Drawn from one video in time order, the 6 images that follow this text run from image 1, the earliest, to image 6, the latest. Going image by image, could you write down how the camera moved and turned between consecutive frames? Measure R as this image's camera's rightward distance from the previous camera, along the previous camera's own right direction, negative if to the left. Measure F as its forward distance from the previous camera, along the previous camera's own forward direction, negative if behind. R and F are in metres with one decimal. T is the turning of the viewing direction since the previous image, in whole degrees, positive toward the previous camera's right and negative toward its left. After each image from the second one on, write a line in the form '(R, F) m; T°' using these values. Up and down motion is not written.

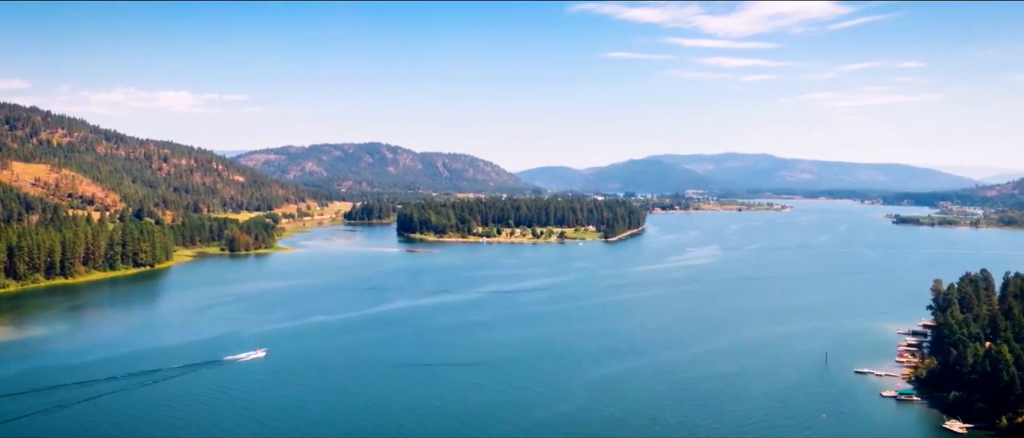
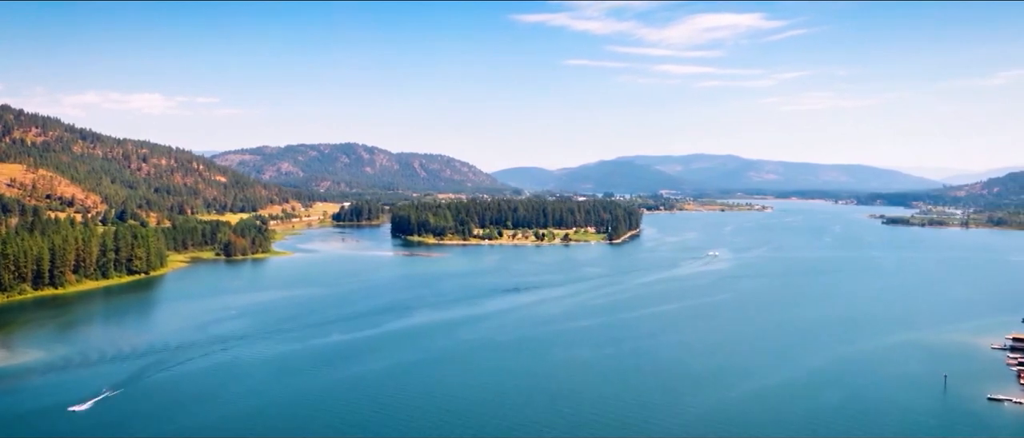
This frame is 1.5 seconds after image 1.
(-1.9, +2.2) m; +2°
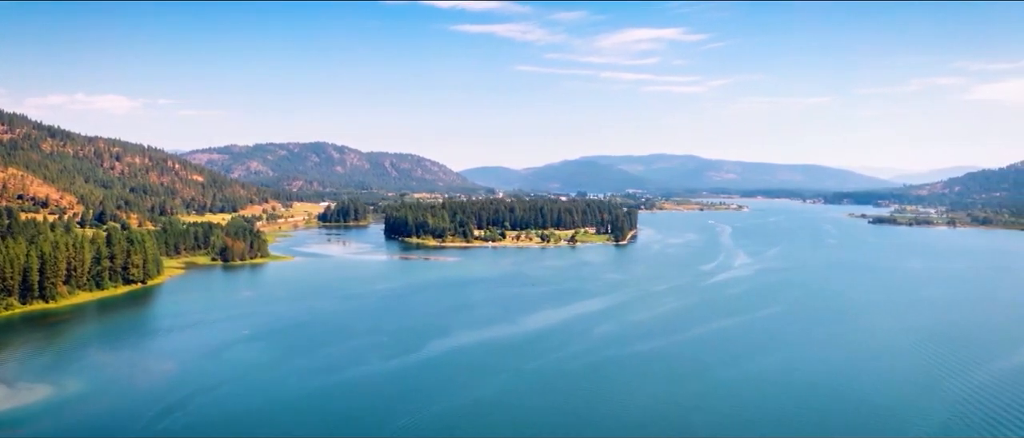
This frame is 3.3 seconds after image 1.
(-2.4, +2.7) m; +2°
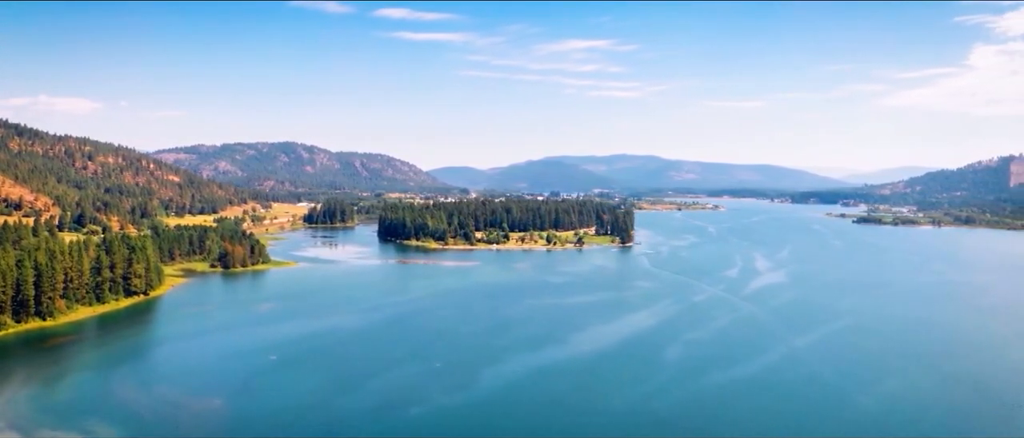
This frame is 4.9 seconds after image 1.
(-2.4, +2.4) m; +2°
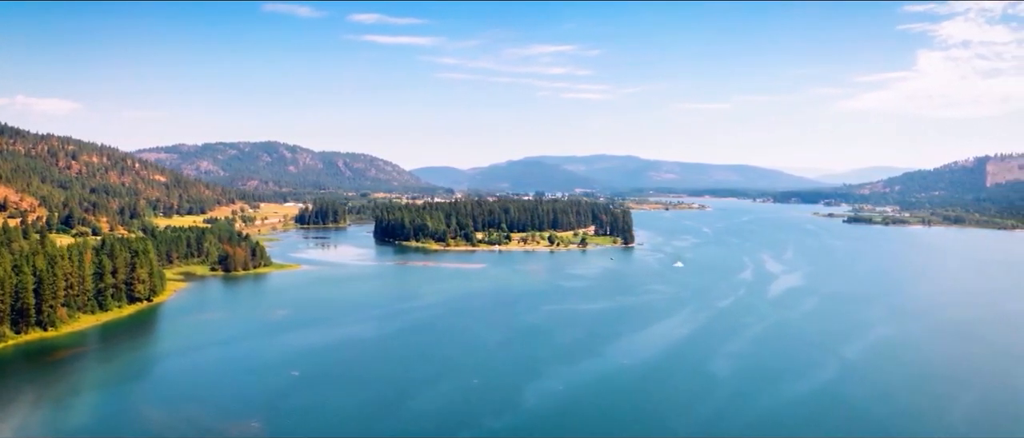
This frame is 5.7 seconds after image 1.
(-1.3, +1.2) m; +1°
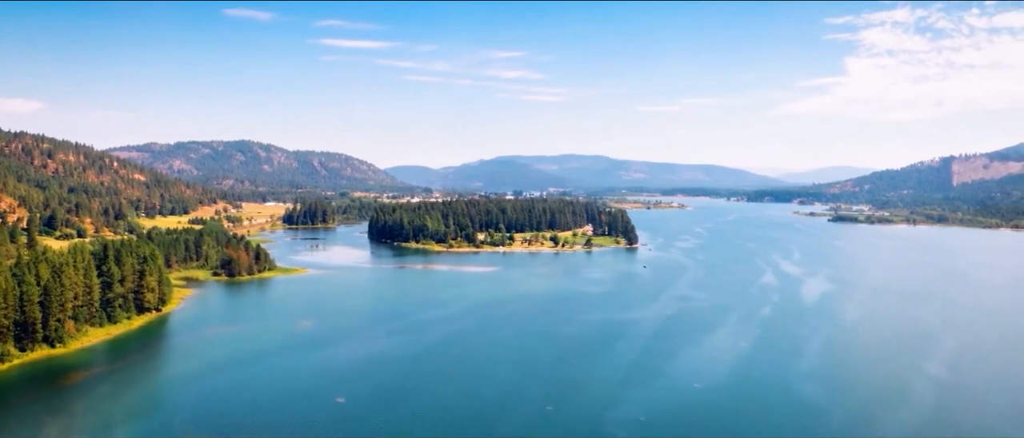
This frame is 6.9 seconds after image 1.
(-1.9, +1.7) m; +2°
